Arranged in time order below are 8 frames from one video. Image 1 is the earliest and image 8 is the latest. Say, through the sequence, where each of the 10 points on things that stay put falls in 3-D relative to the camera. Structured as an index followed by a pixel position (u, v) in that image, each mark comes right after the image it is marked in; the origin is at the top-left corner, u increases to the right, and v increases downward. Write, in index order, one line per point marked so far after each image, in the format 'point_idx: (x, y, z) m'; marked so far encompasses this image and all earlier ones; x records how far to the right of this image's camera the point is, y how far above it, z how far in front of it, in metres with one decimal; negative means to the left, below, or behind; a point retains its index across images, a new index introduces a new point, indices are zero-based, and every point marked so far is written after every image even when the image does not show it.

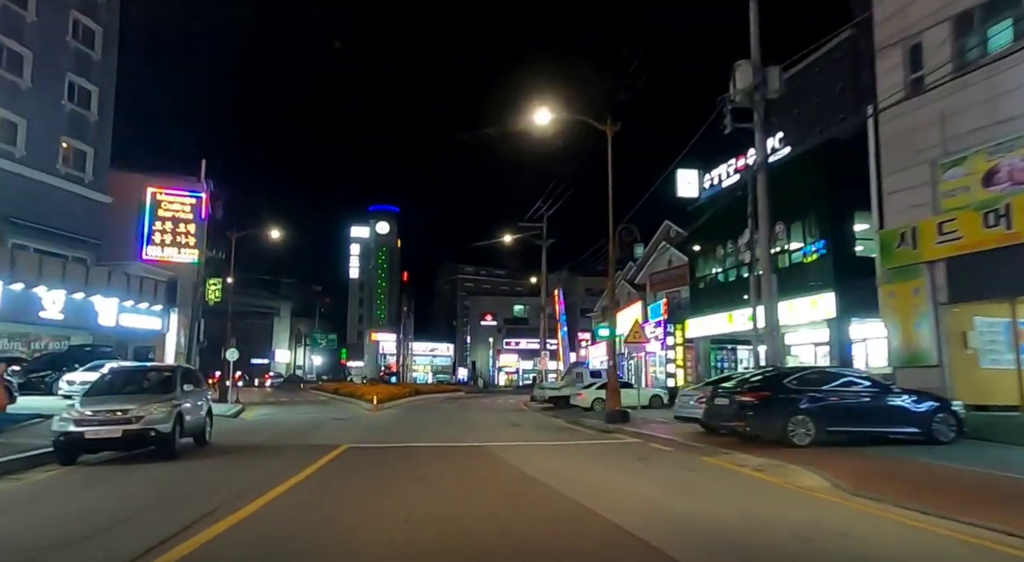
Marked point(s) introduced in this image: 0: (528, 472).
0: (+0.3, -3.8, +13.7) m
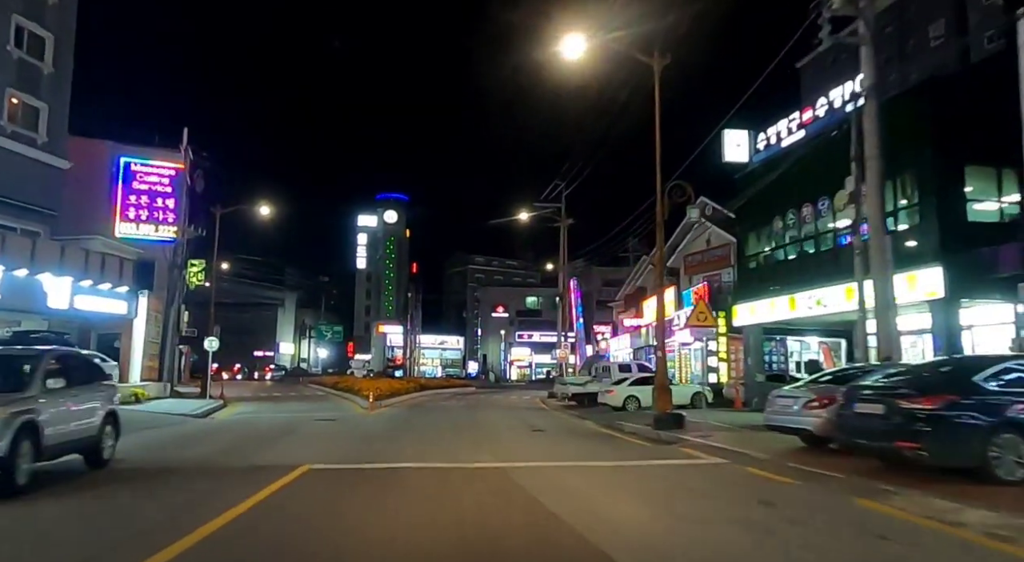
0: (+0.8, -3.0, +8.6) m
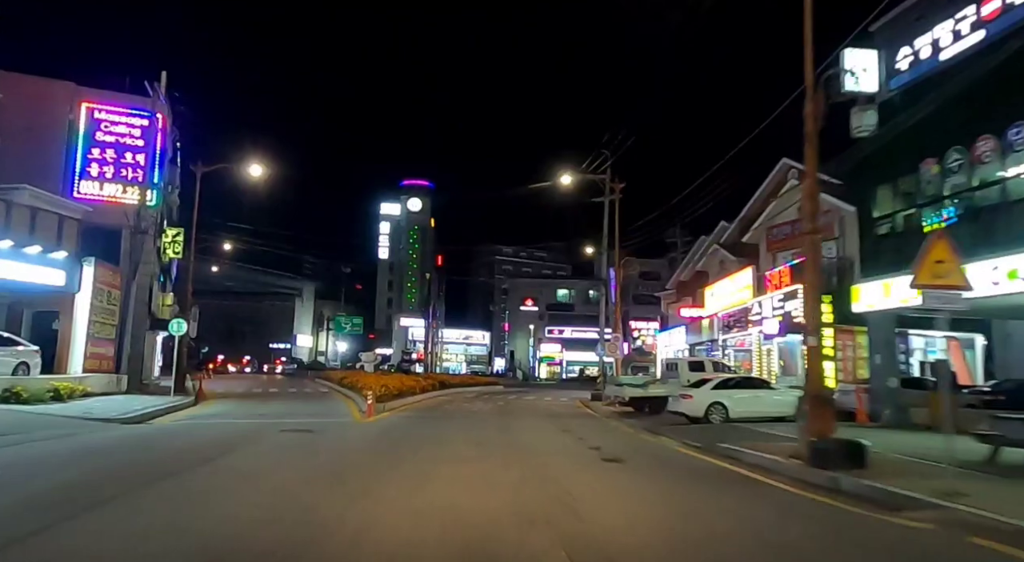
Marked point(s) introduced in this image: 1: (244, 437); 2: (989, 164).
0: (+1.5, -1.9, +1.0) m
1: (-7.4, -4.3, +18.8) m
2: (+13.0, +3.2, +18.7) m
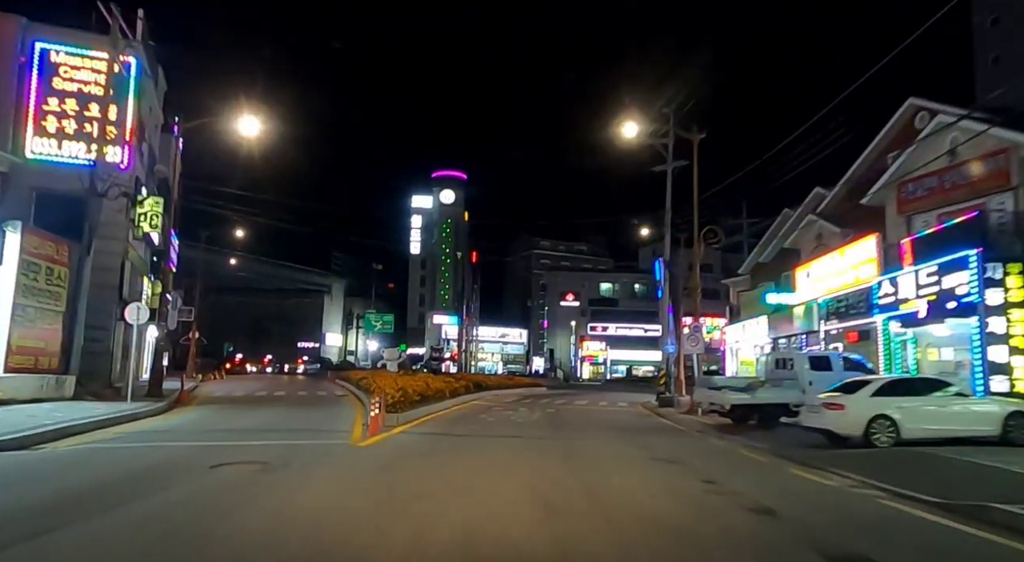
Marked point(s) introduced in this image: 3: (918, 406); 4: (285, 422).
0: (+1.9, -0.9, -6.2) m
1: (-6.1, -3.4, +12.1) m
2: (+14.3, +4.3, +10.9) m
3: (+9.4, -2.9, +15.8) m
4: (-6.5, -4.1, +19.7) m
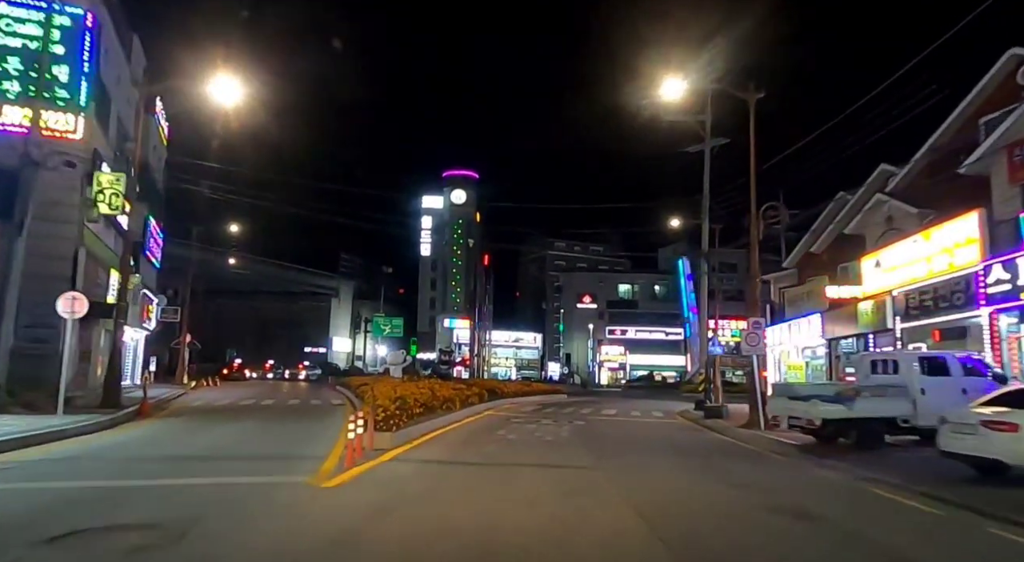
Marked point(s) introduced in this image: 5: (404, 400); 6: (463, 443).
0: (+2.1, -0.3, -10.7) m
1: (-5.6, -2.9, +7.7) m
2: (+14.7, +4.9, +6.2) m
3: (+9.9, -2.3, +11.1) m
4: (-5.9, -3.6, +15.3) m
5: (-2.9, -3.2, +18.3) m
6: (-1.2, -3.9, +16.4) m
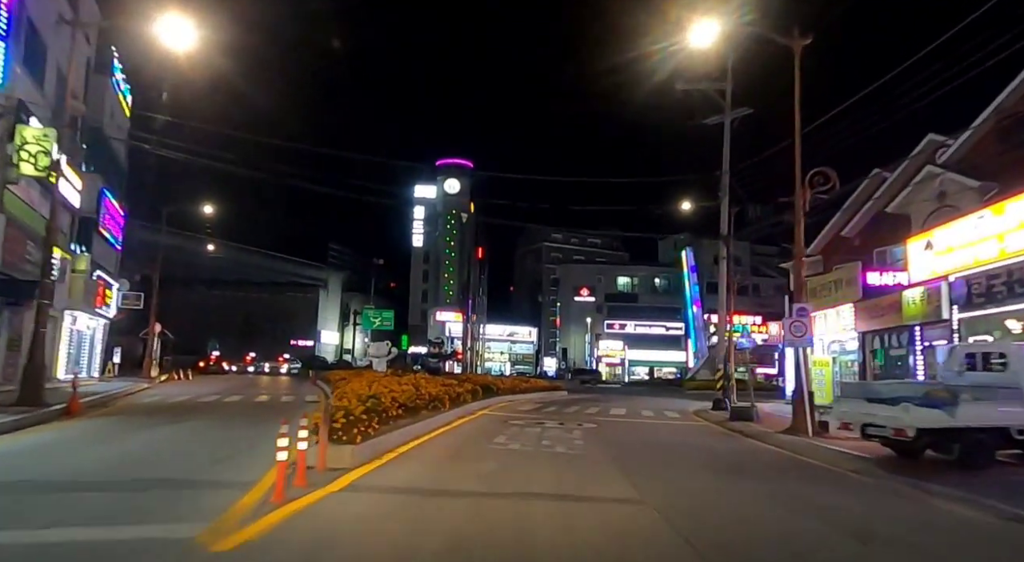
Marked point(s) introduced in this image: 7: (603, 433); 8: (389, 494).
0: (+2.4, +0.2, -14.4) m
1: (-5.4, -2.2, +3.9) m
2: (+14.9, +5.3, +2.6) m
3: (+10.0, -1.8, +7.5) m
4: (-5.9, -3.0, +11.6) m
5: (-2.8, -2.5, +14.6) m
6: (-1.1, -3.2, +12.7) m
7: (+2.6, -4.4, +19.7) m
8: (-1.5, -2.7, +8.7) m
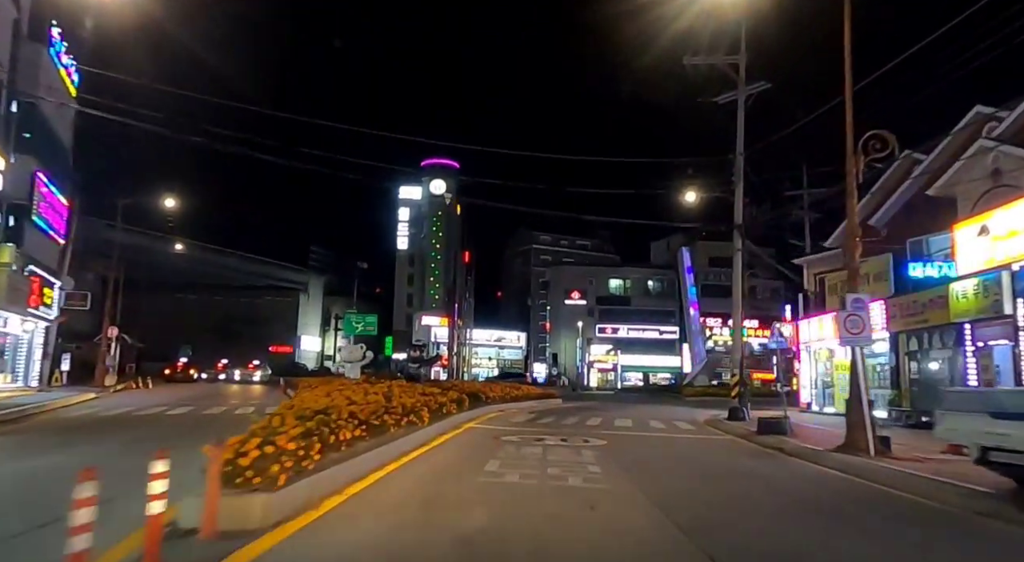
0: (+2.9, +0.8, -17.9) m
1: (-5.3, -1.8, +0.2) m
2: (+15.1, +5.8, -0.6) m
3: (+10.1, -1.4, +4.1) m
4: (-5.9, -2.6, +7.8) m
5: (-2.9, -2.1, +11.0) m
6: (-1.1, -2.8, +9.1) m
7: (+2.5, -4.0, +16.1) m
8: (-1.5, -2.2, +5.0) m
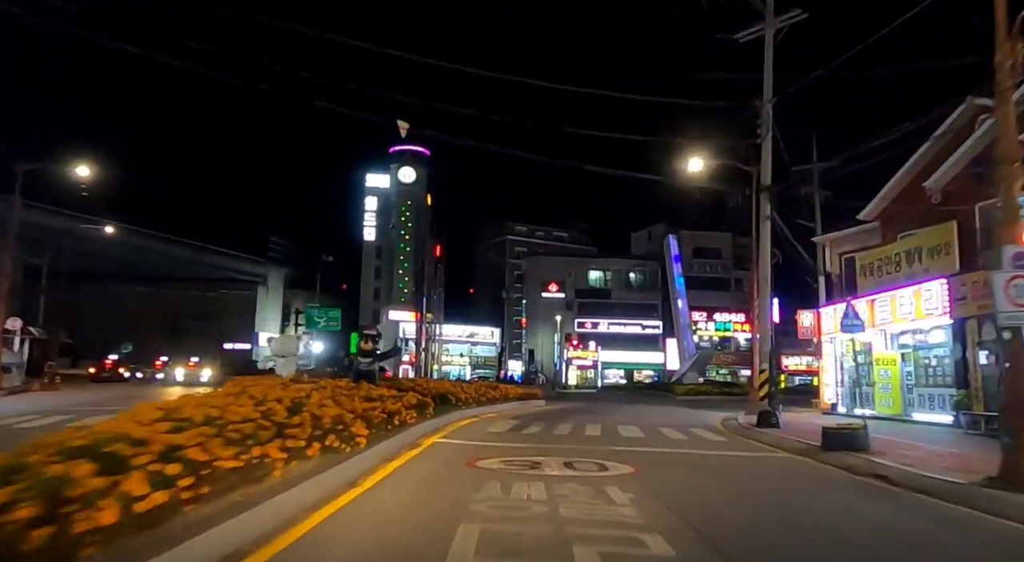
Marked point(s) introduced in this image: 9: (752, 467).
0: (+4.0, +1.6, -23.6) m
1: (-4.9, -1.0, -5.8) m
2: (+15.5, +6.6, -5.8) m
3: (+10.3, -0.5, -1.3) m
4: (-5.8, -1.7, +1.8) m
5: (-2.9, -1.3, +5.1) m
6: (-1.1, -2.0, +3.3) m
7: (+2.2, -3.2, +10.4) m
8: (-1.3, -1.4, -0.8) m
9: (+5.1, -3.9, +14.8) m
